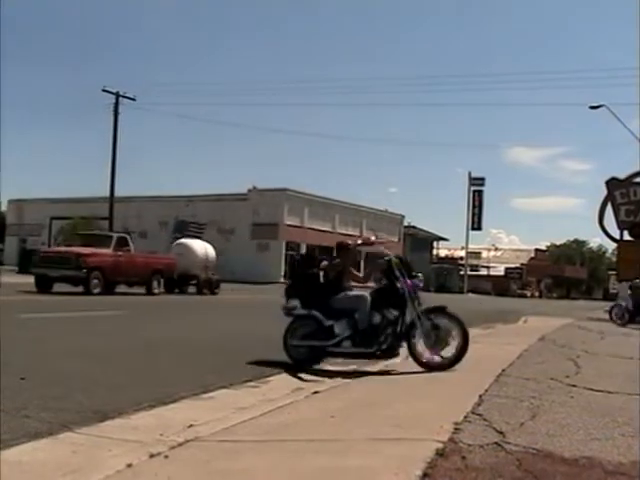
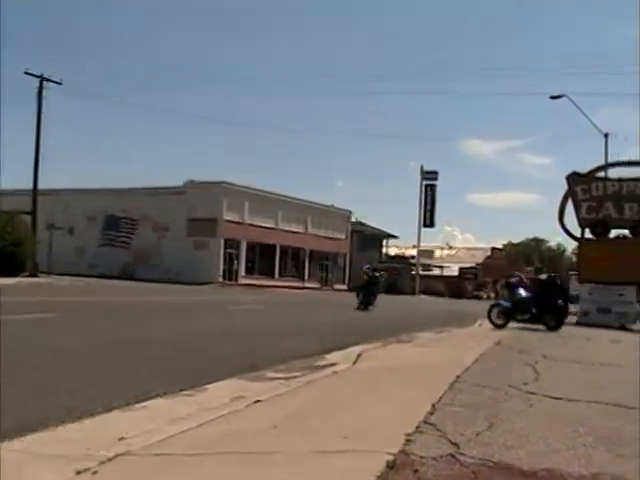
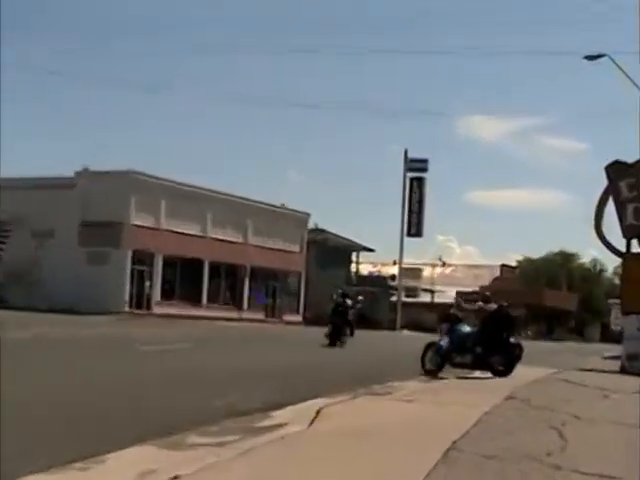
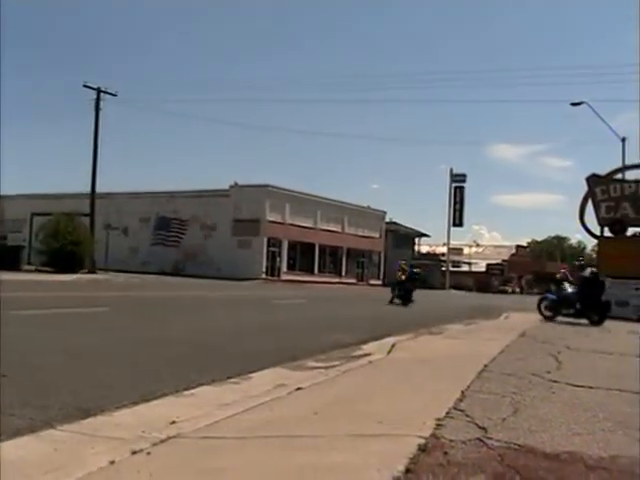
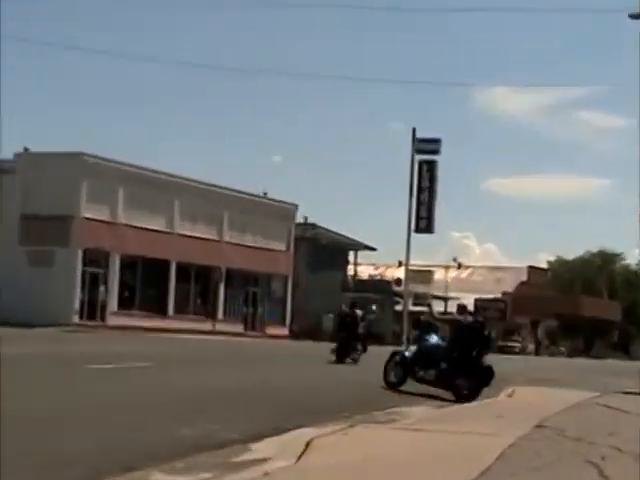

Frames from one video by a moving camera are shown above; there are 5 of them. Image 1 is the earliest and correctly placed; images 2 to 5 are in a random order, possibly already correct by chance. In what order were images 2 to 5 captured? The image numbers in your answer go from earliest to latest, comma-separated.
4, 2, 3, 5
